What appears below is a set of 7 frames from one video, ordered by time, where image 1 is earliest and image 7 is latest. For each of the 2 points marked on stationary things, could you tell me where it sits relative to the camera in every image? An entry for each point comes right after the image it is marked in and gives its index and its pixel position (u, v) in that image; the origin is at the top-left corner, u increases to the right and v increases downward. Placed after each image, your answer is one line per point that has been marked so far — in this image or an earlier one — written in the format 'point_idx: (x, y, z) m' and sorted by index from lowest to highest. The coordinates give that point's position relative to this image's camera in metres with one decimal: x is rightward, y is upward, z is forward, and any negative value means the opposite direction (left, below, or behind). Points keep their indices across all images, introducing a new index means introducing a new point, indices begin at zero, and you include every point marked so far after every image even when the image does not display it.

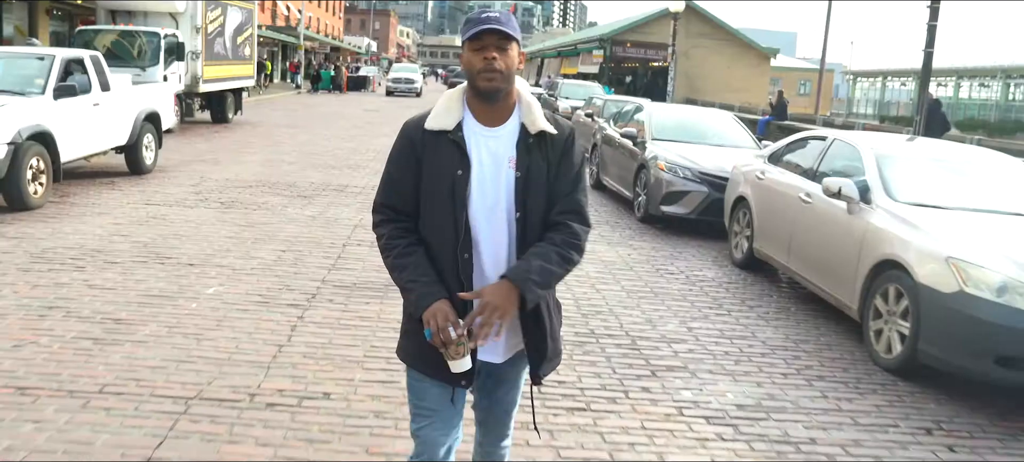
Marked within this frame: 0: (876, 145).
0: (+2.6, +0.6, +7.3) m
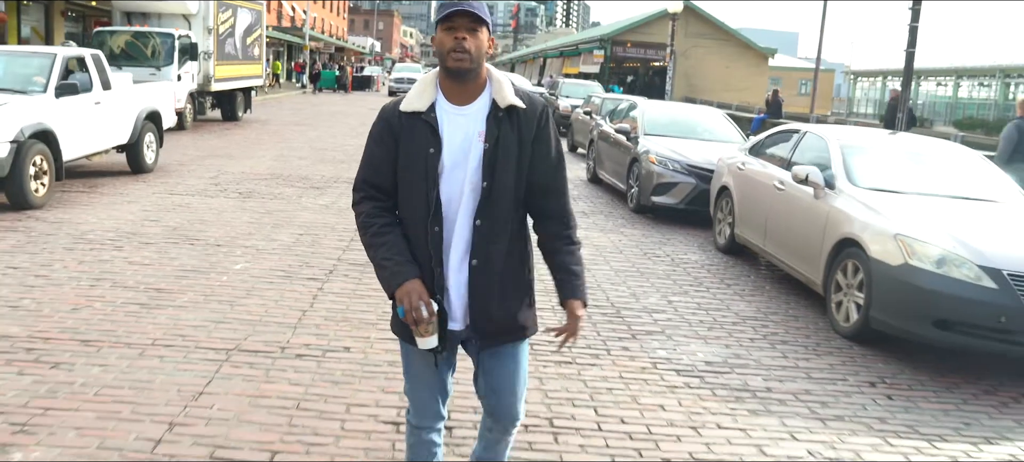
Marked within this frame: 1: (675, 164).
0: (+2.6, +0.7, +7.9) m
1: (+1.8, +0.7, +11.2) m
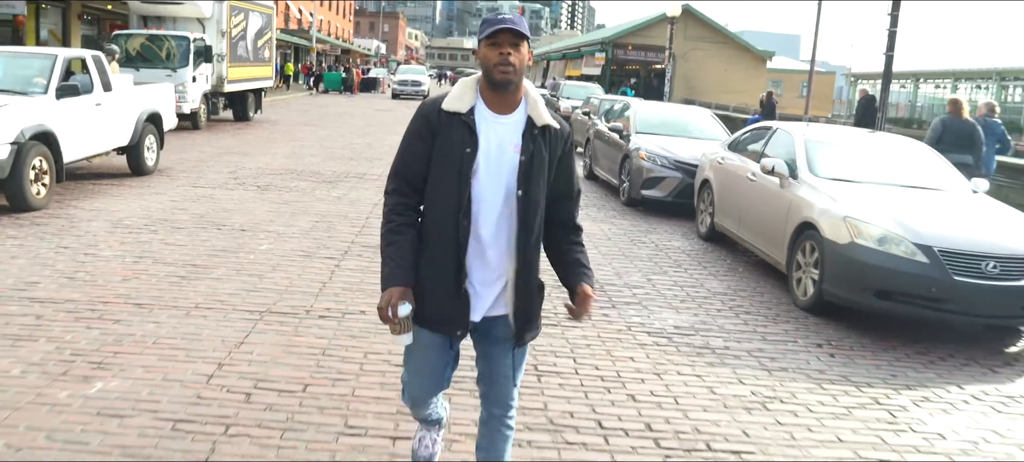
0: (+2.6, +0.8, +8.8) m
1: (+1.8, +0.8, +12.0) m
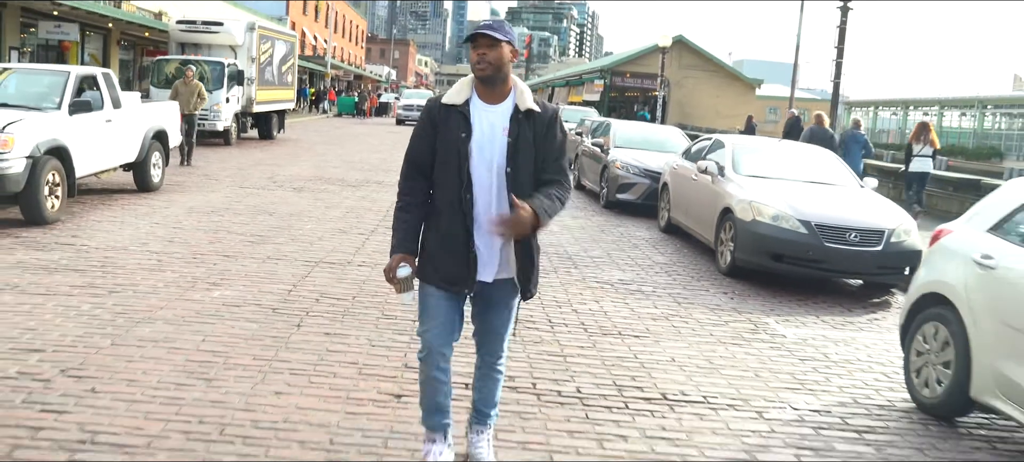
0: (+2.5, +1.0, +11.0) m
1: (+1.7, +0.9, +14.3) m
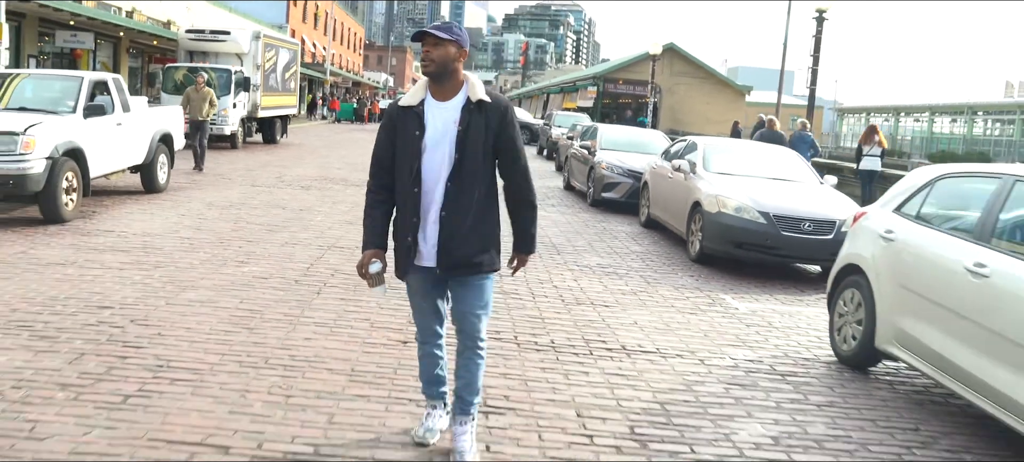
0: (+2.4, +1.0, +12.1) m
1: (+1.6, +0.9, +15.4) m
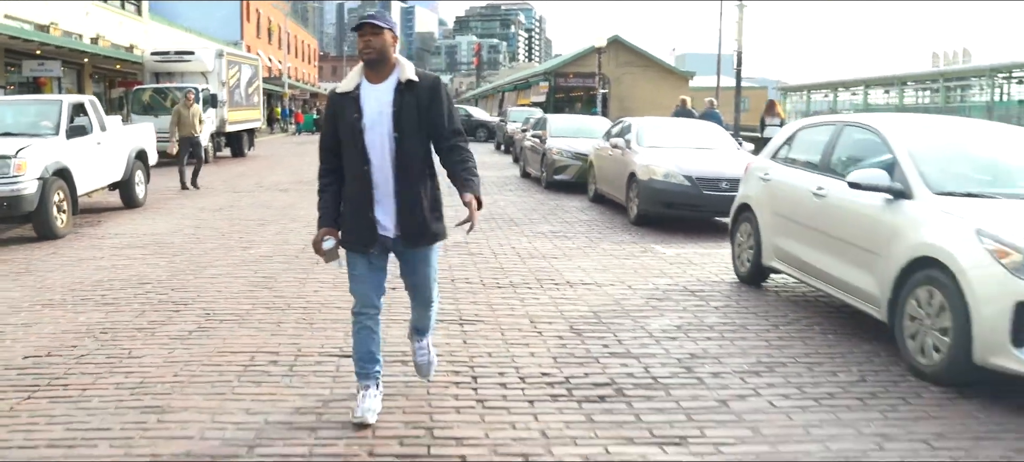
0: (+1.8, +1.5, +13.7) m
1: (+0.9, +1.3, +17.0) m
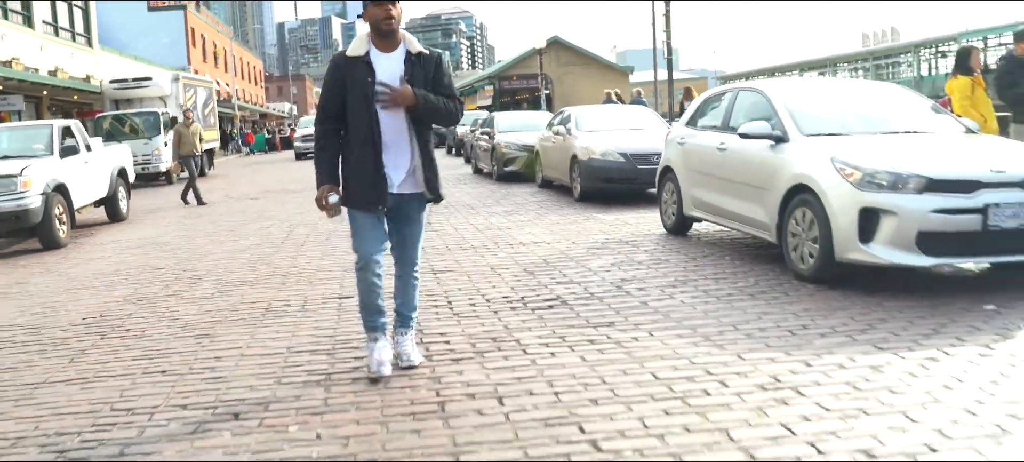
0: (+1.0, +1.8, +15.0) m
1: (+0.1, +1.5, +18.2) m
